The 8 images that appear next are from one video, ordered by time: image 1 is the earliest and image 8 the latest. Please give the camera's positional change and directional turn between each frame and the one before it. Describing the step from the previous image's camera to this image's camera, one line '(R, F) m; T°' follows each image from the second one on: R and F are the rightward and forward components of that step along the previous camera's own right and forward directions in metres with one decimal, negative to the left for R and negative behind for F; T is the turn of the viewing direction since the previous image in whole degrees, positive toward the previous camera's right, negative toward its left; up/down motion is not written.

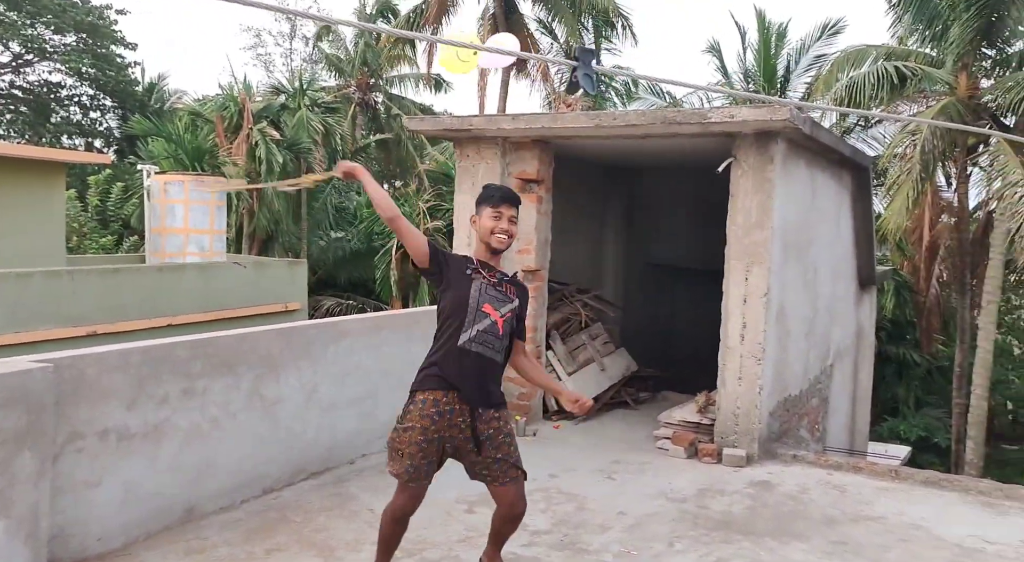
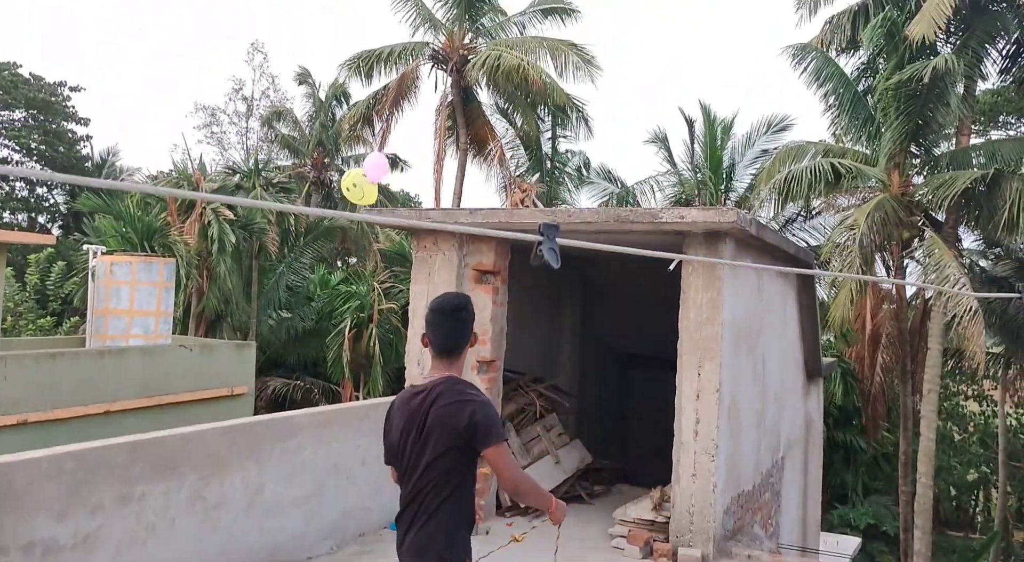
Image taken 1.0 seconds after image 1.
(0.0, 0.0) m; +3°
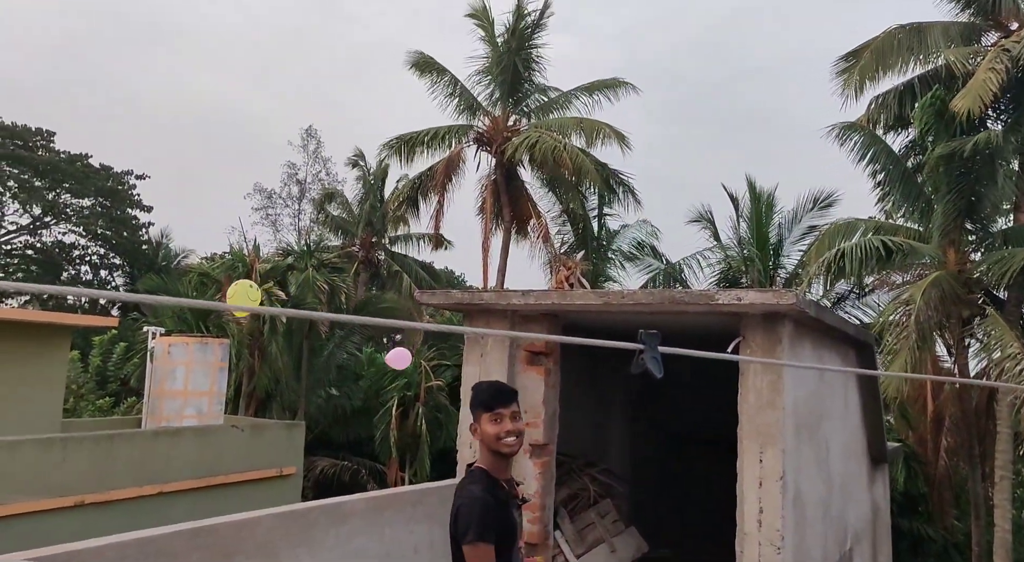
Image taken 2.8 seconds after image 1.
(0.0, 0.0) m; -3°
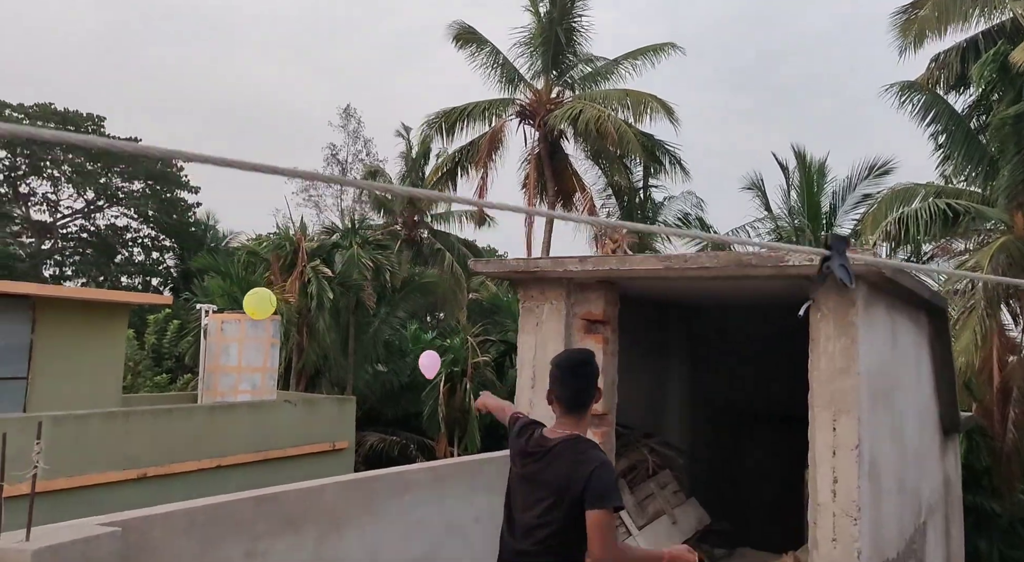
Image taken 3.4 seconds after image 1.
(-0.1, +0.1) m; -3°
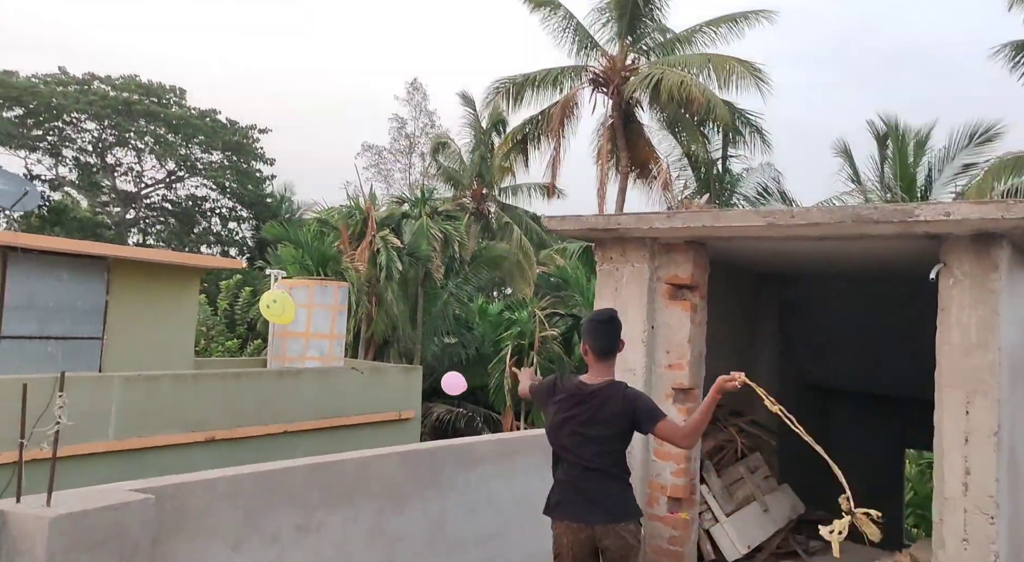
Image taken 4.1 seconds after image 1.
(-0.1, +0.4) m; -5°
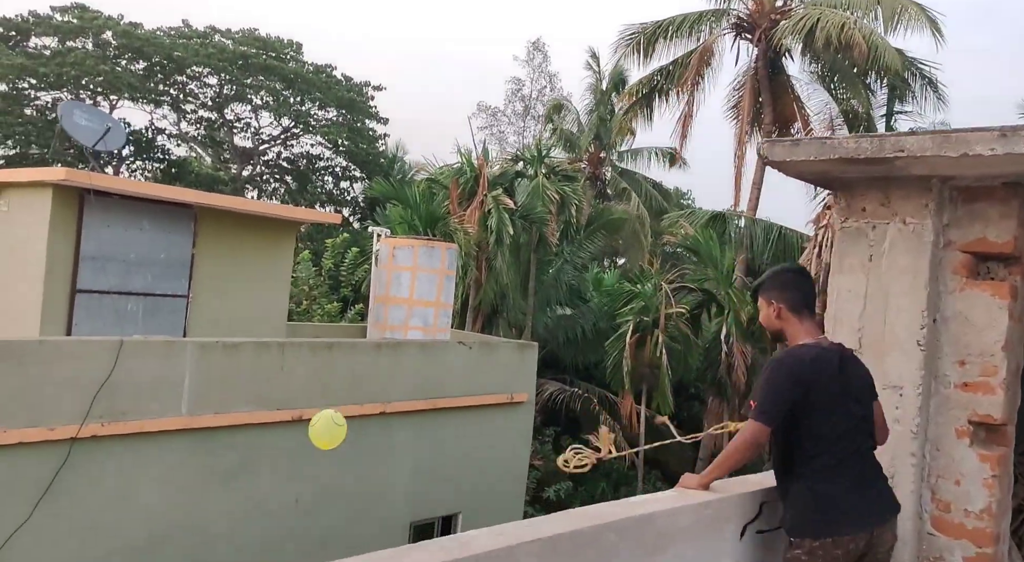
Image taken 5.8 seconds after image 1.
(-0.3, +1.5) m; -7°
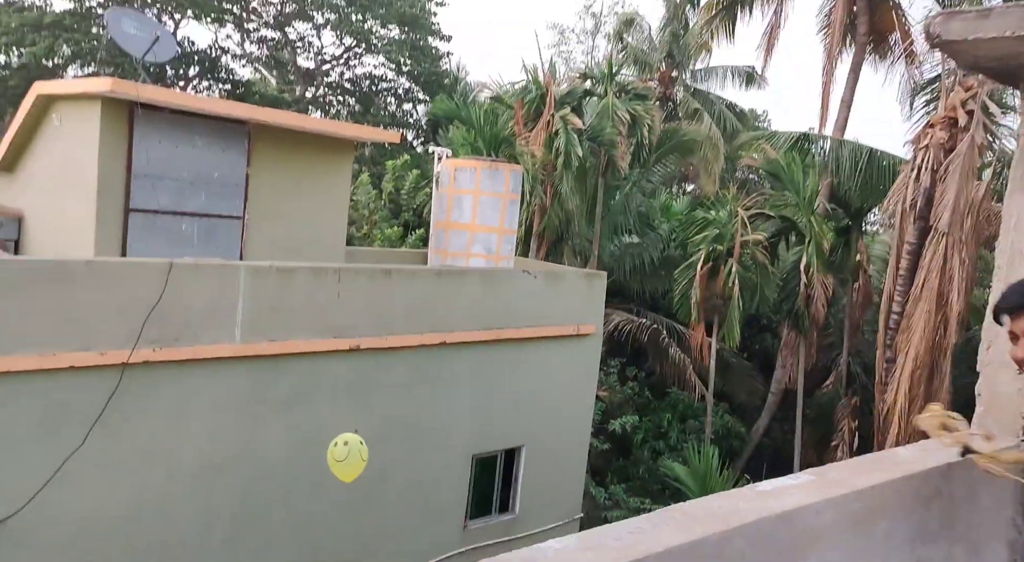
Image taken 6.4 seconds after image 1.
(-0.1, +0.6) m; -4°
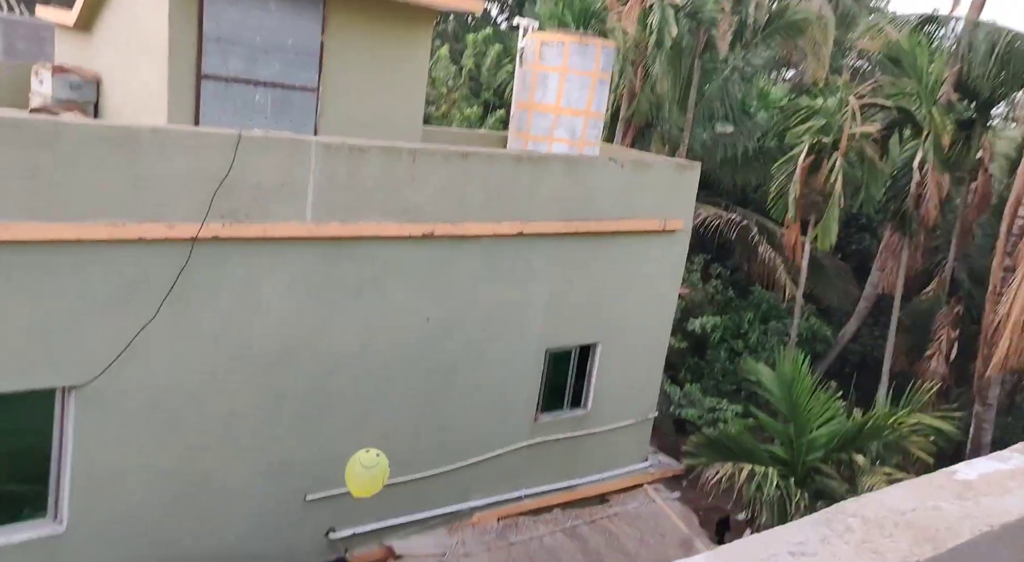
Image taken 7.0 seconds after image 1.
(0.0, +0.5) m; -5°
